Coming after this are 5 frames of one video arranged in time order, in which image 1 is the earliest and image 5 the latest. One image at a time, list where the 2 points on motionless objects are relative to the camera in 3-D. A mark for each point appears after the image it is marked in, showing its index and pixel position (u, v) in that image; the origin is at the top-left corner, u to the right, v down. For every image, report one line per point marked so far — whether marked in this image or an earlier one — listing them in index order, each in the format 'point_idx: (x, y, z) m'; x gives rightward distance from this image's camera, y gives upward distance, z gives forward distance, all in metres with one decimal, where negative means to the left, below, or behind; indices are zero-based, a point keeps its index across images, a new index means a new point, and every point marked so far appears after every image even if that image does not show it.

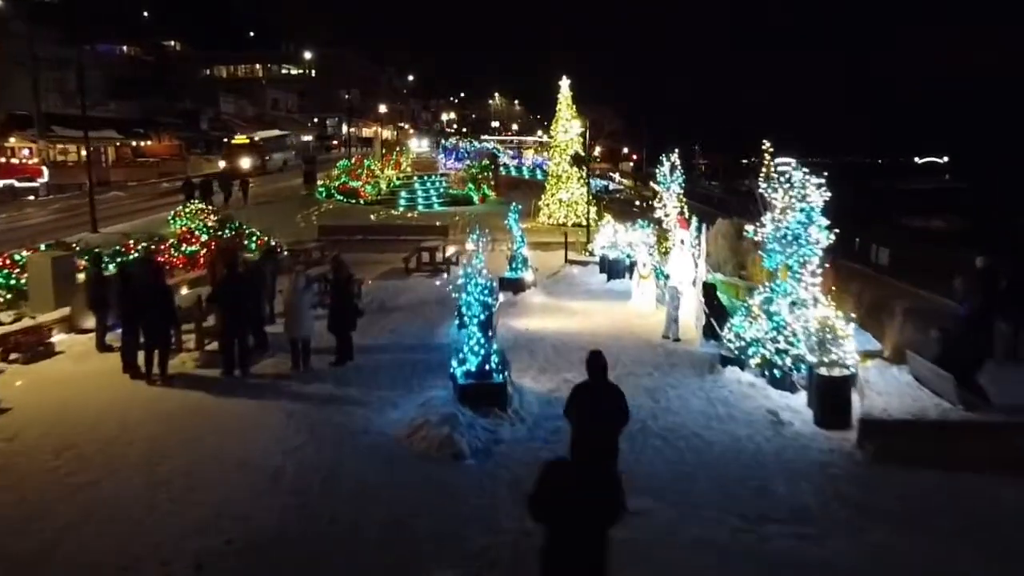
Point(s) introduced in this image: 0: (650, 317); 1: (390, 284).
0: (+2.2, -0.5, +14.6) m
1: (-2.5, +0.1, +18.3) m
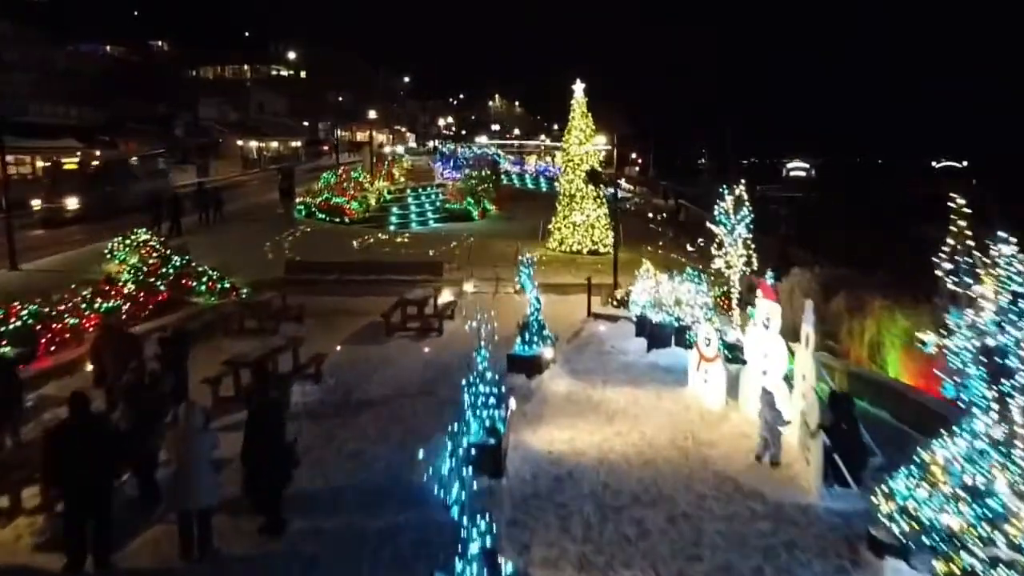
0: (+2.4, -1.6, +10.4) m
1: (-2.3, -1.0, +14.0) m
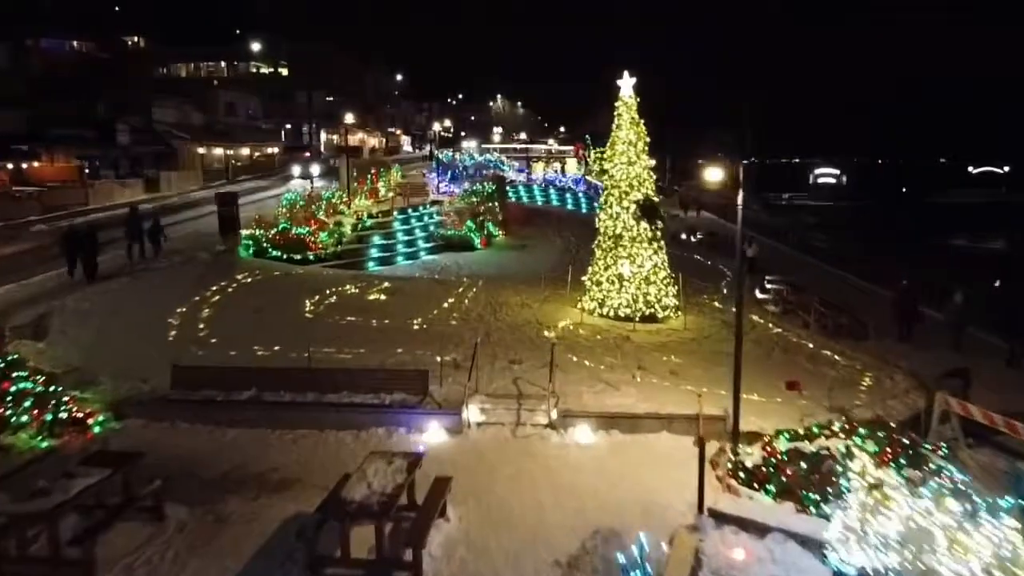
0: (+2.8, -3.2, +2.6) m
1: (-1.9, -2.6, +6.2) m
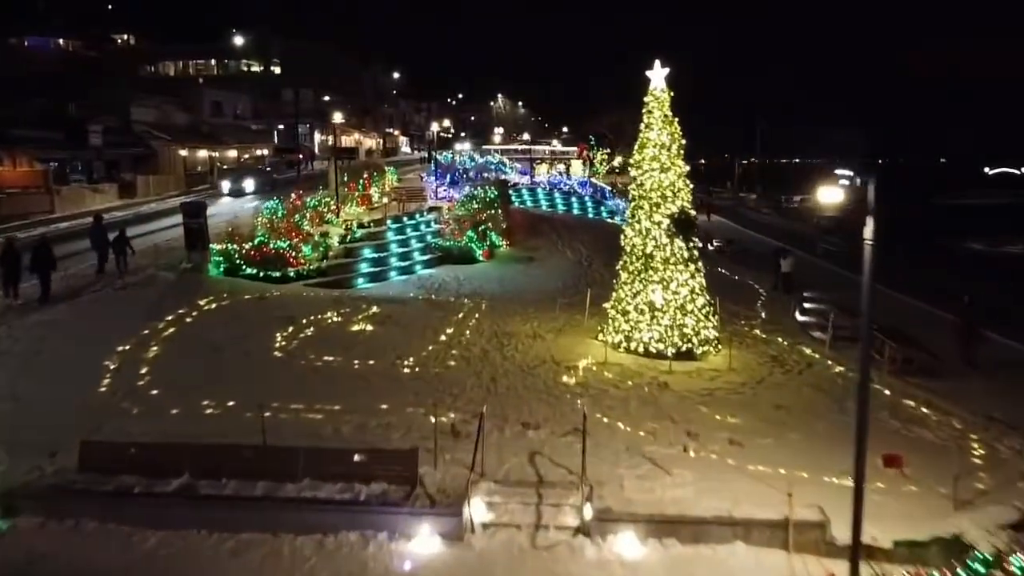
0: (+3.0, -3.7, -0.4) m
1: (-1.7, -3.2, +3.3) m
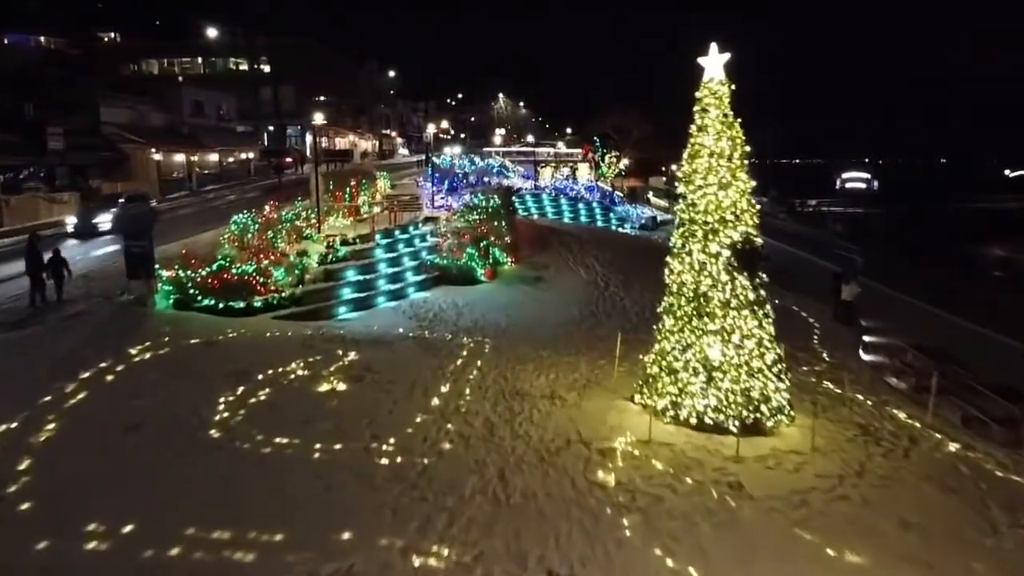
0: (+3.2, -4.3, -4.0) m
1: (-1.5, -3.8, -0.3) m
